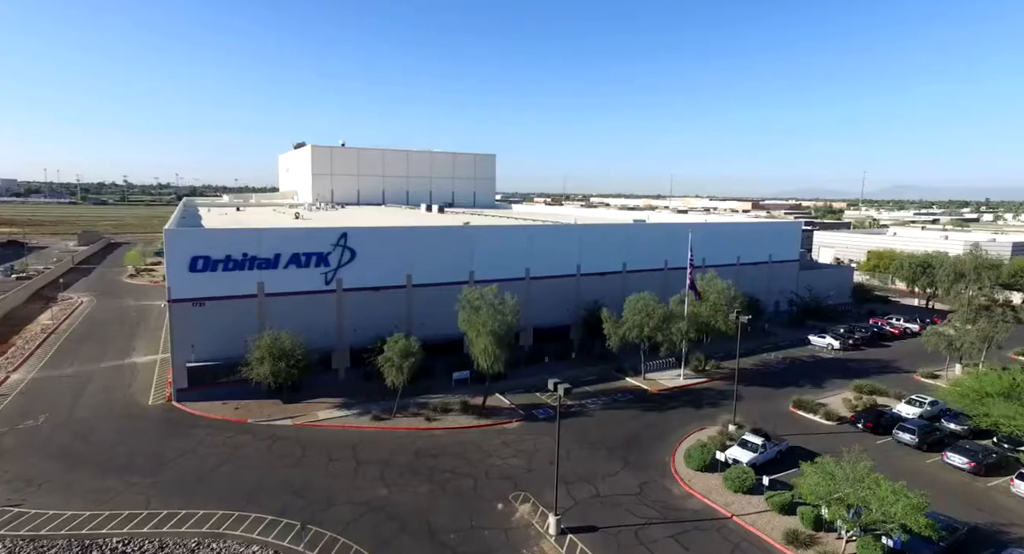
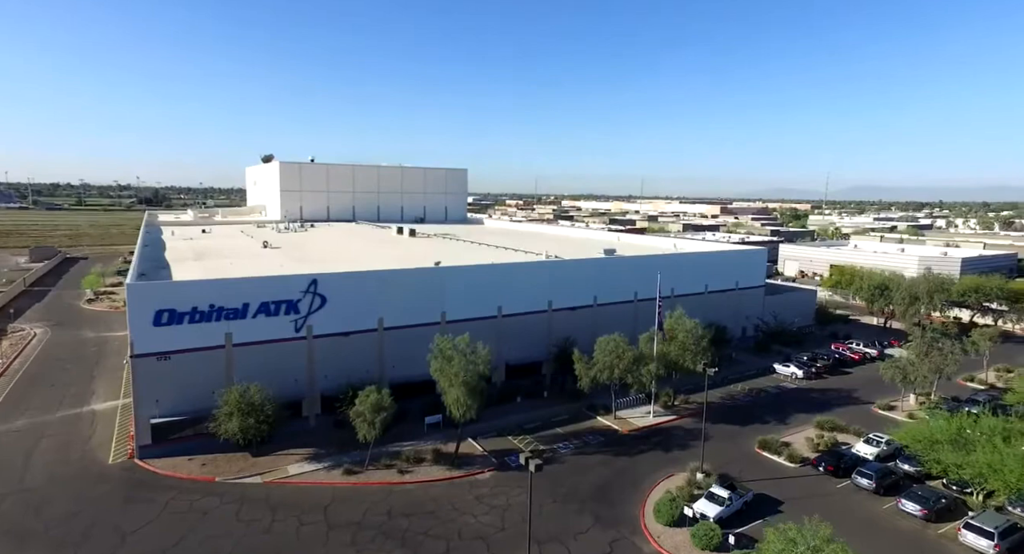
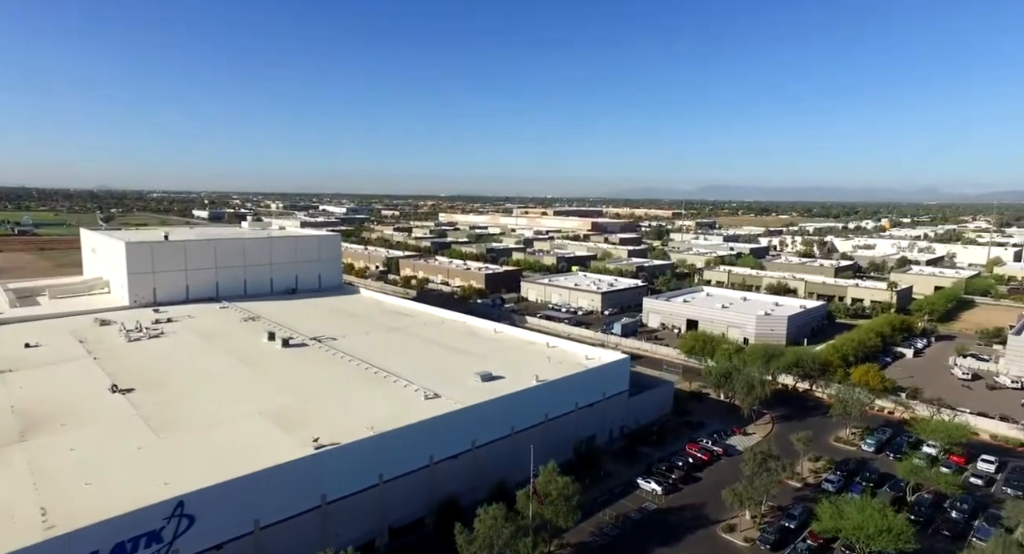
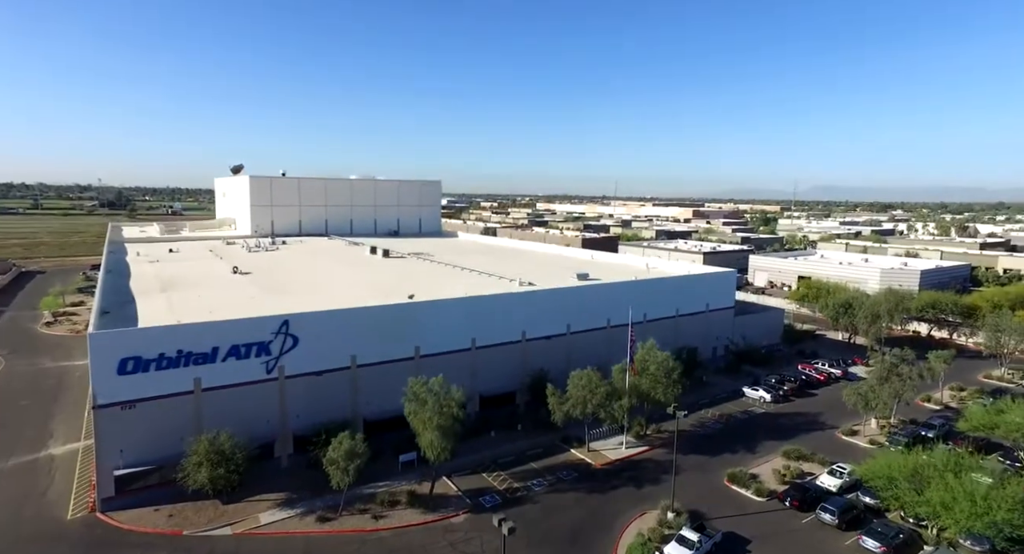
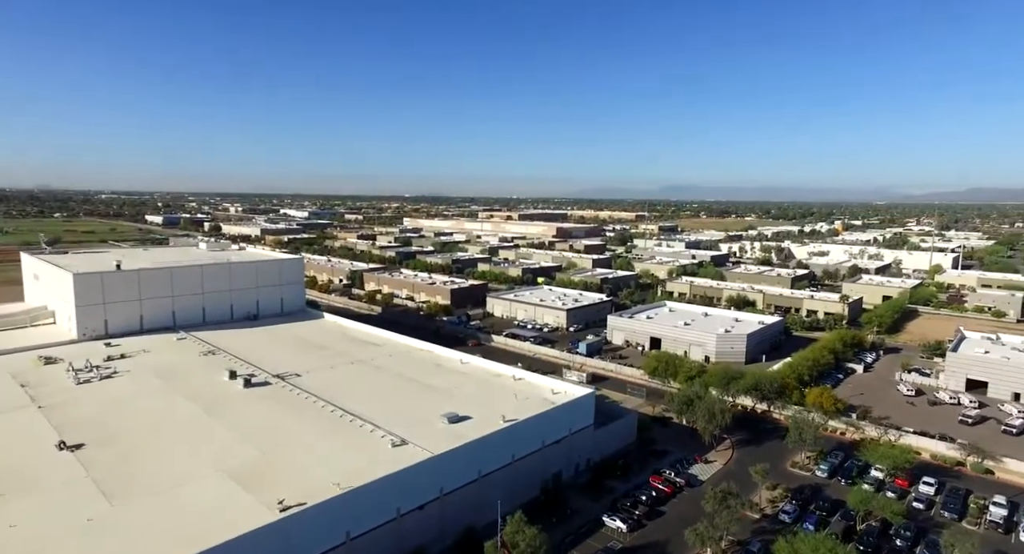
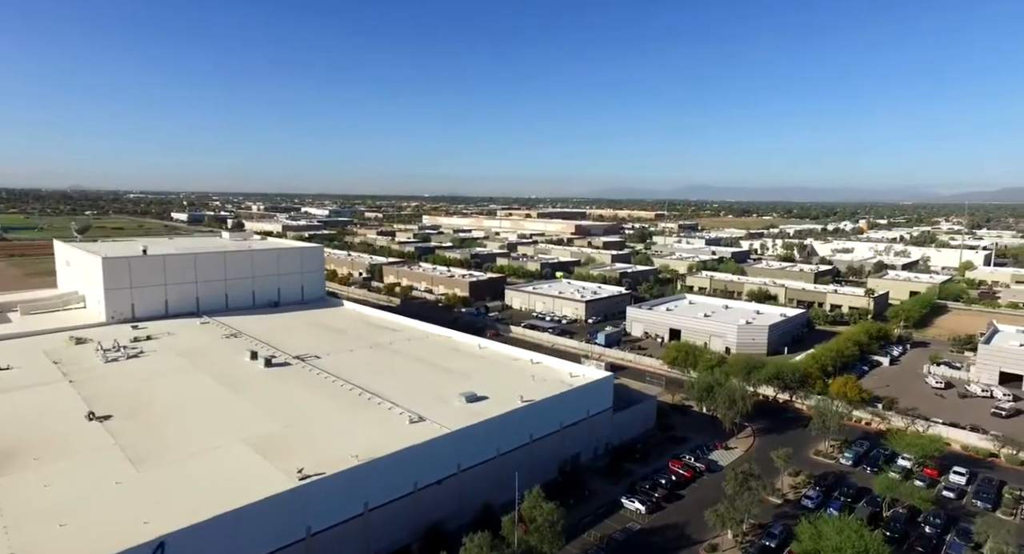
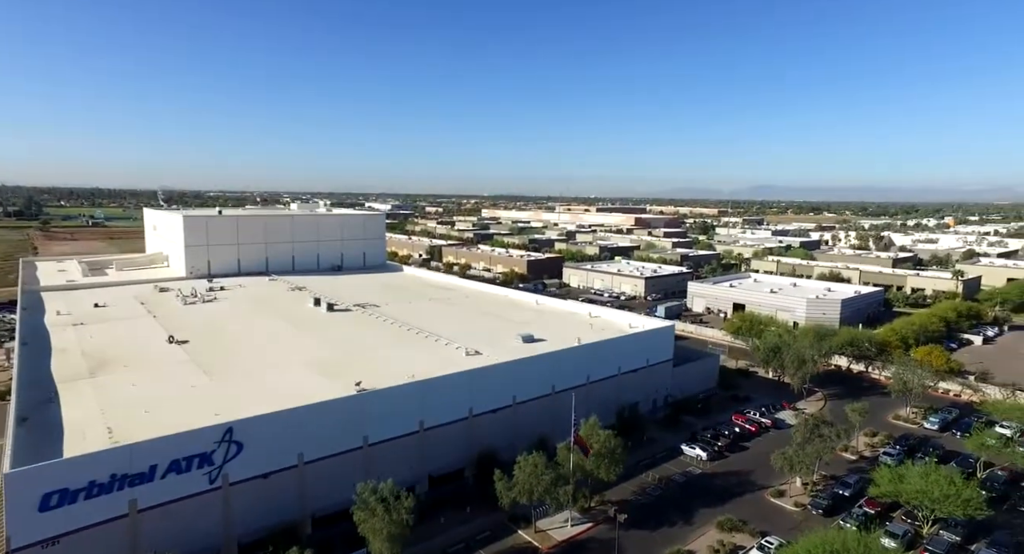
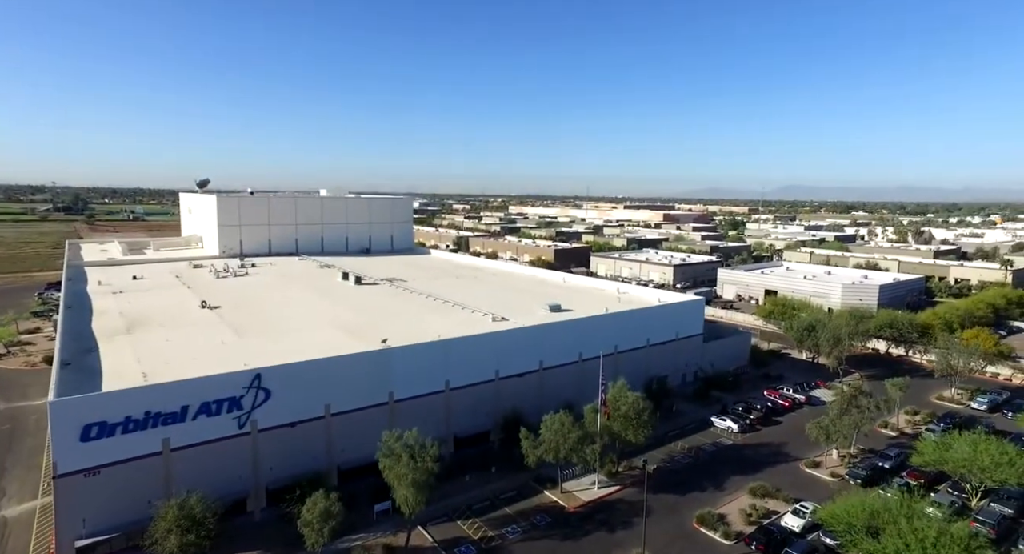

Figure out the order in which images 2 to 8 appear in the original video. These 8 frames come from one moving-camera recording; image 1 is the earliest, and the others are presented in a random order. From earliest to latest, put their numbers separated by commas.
2, 4, 8, 7, 3, 6, 5
